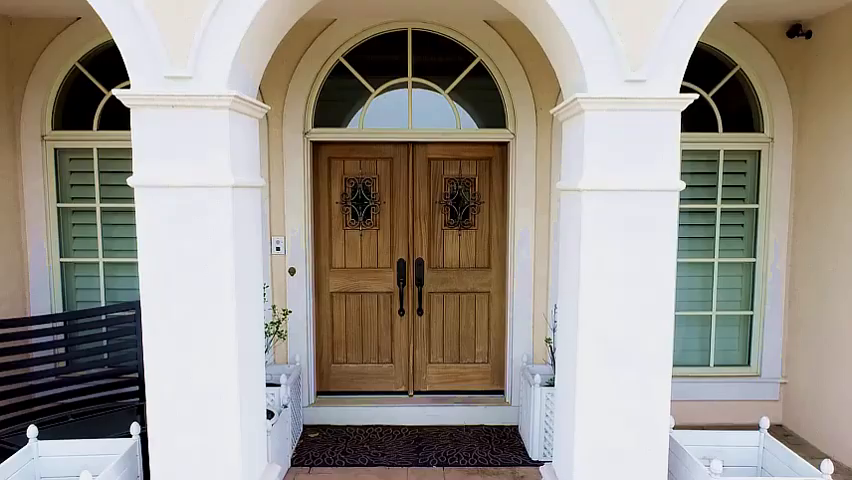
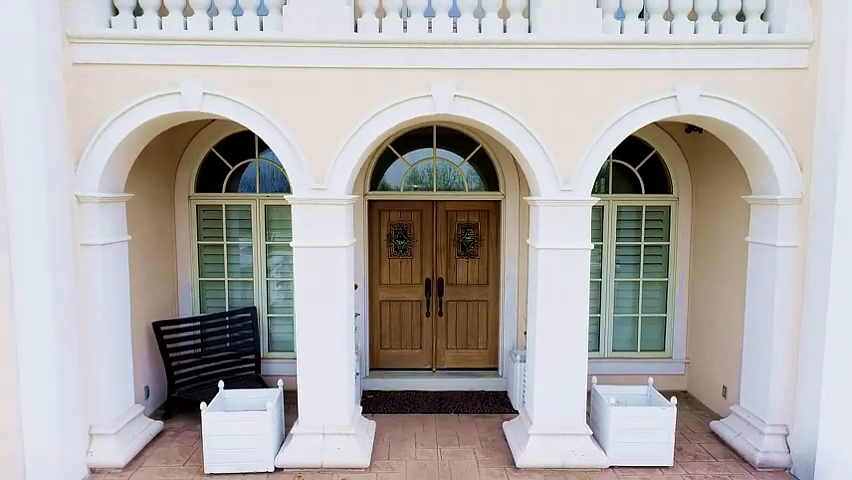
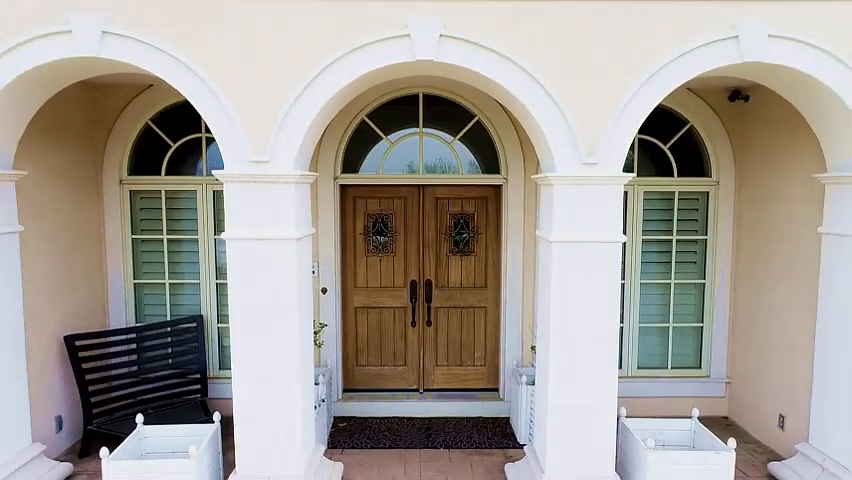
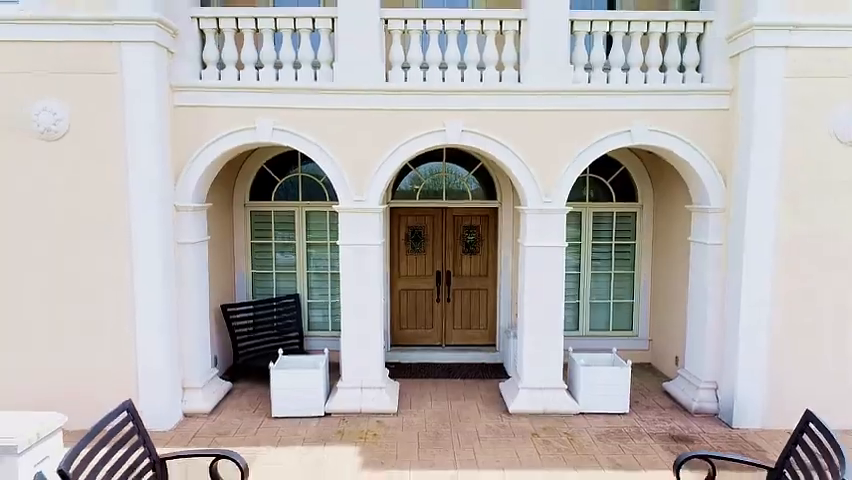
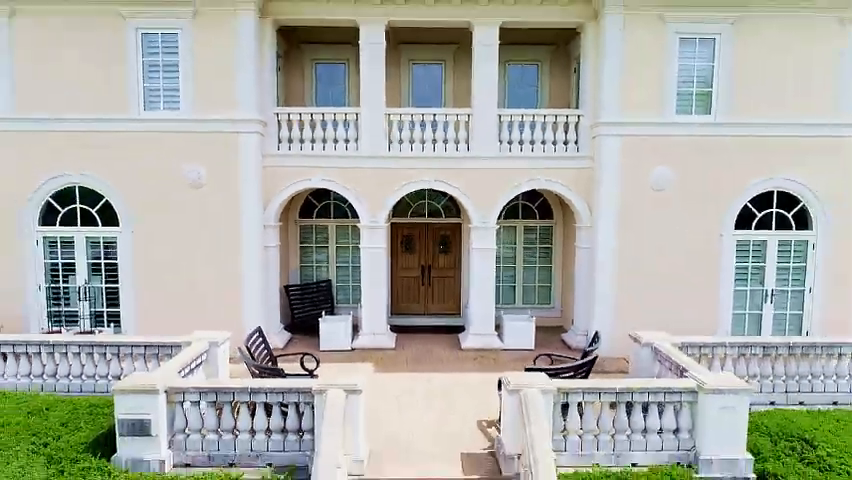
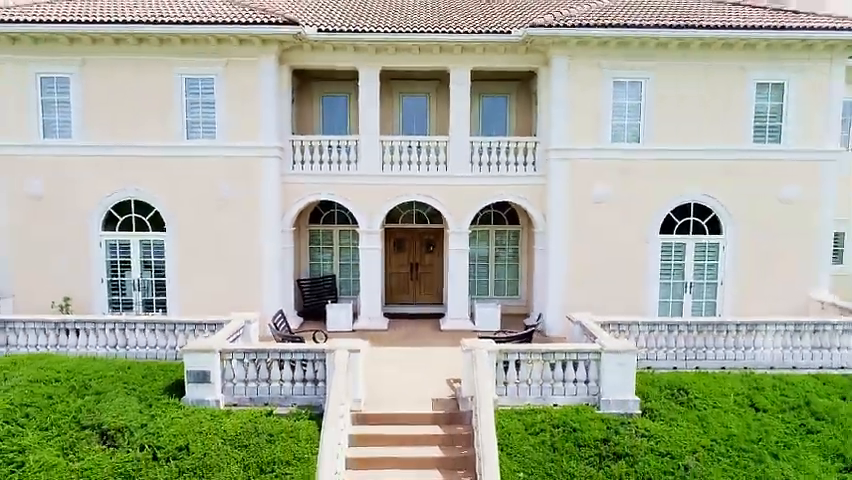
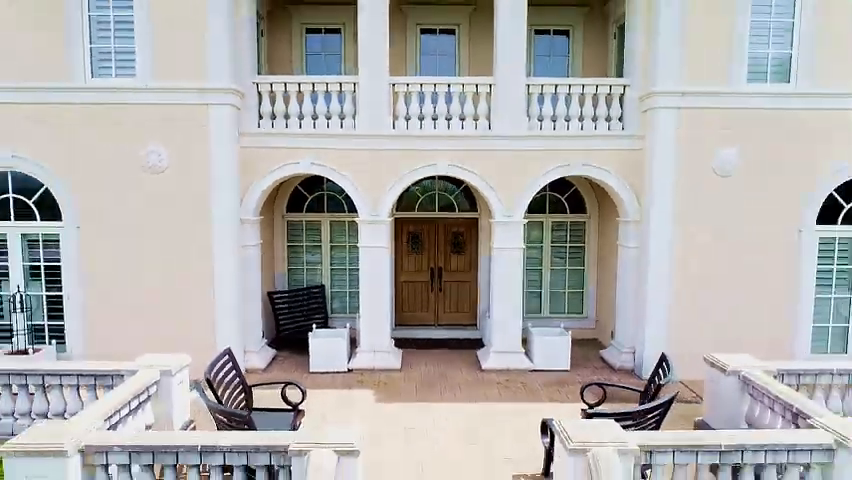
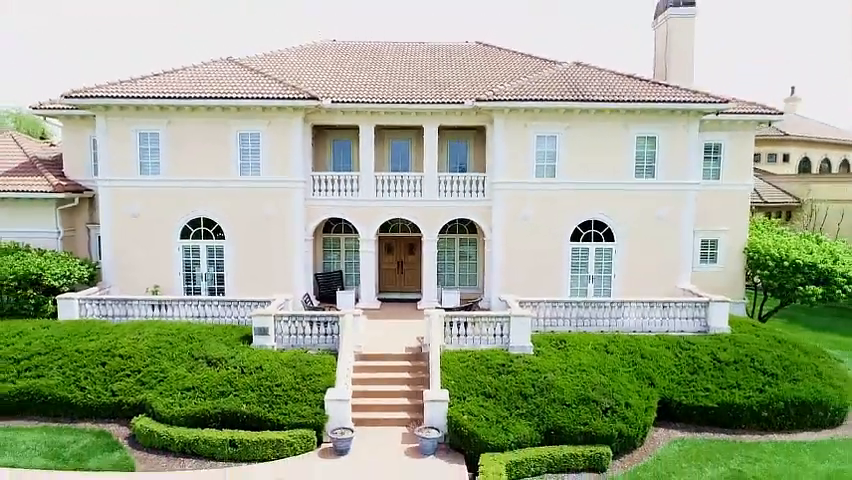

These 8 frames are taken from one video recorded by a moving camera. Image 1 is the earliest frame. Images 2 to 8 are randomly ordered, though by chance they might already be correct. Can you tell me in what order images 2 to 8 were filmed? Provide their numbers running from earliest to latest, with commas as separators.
3, 2, 4, 7, 5, 6, 8
